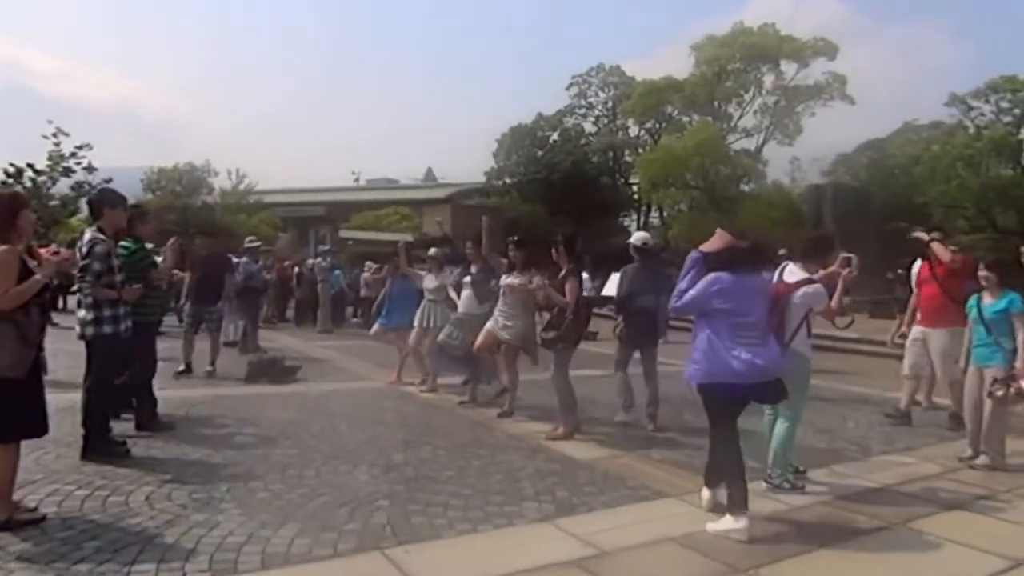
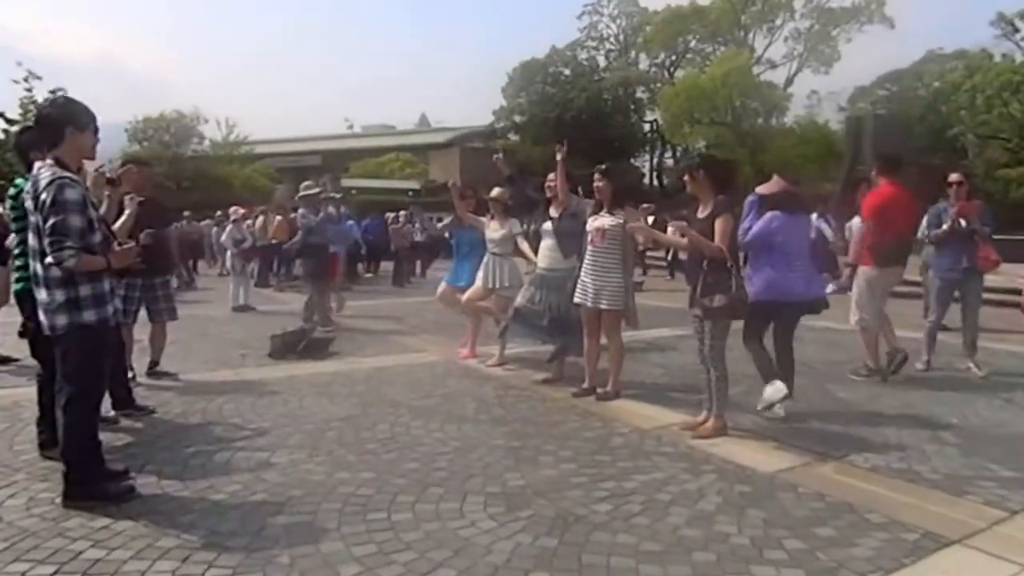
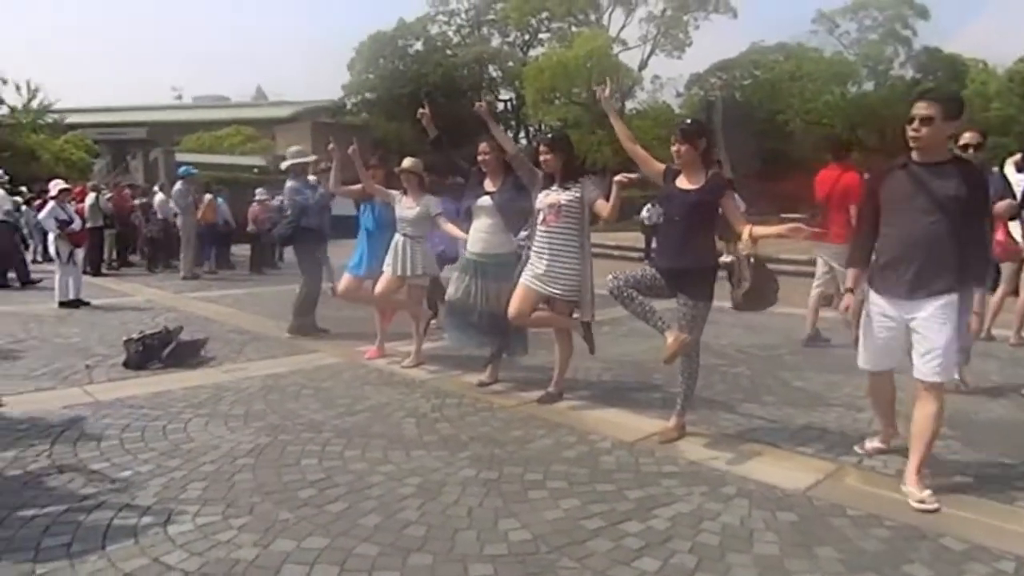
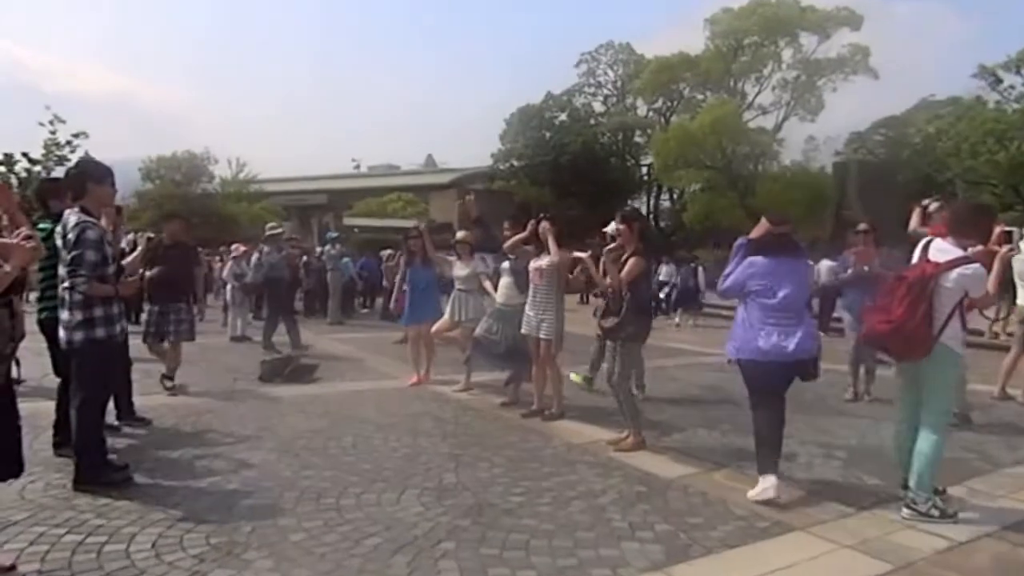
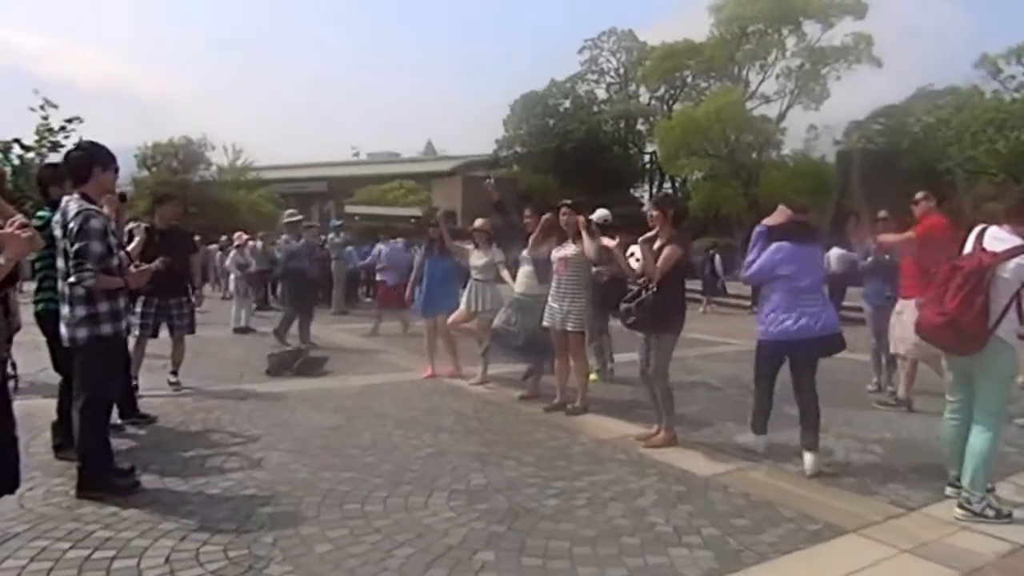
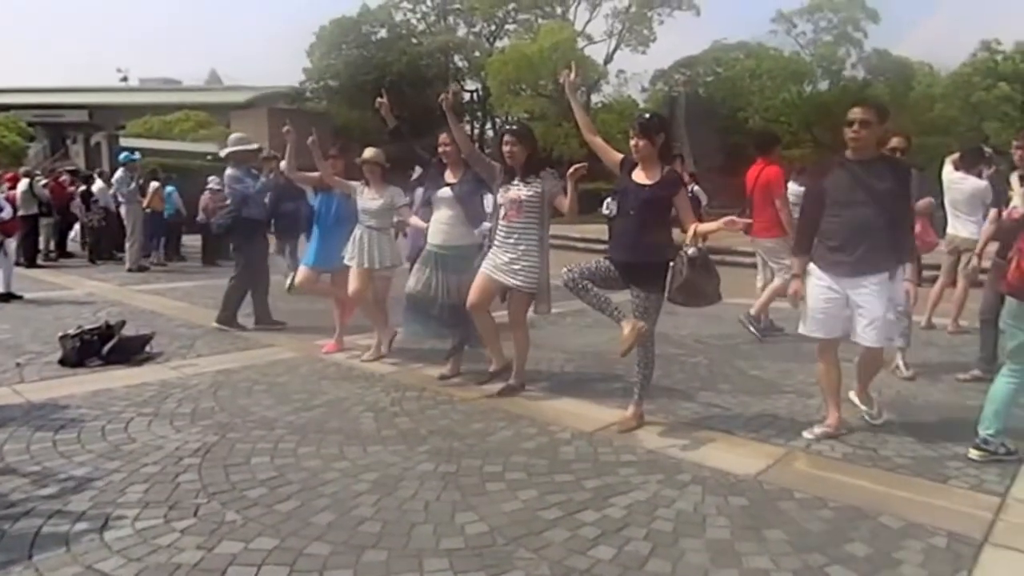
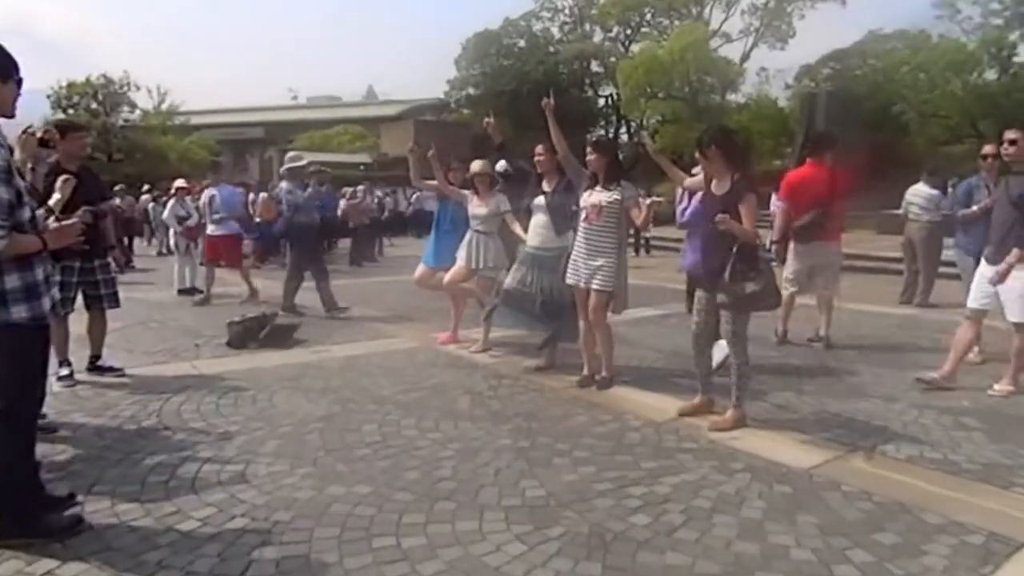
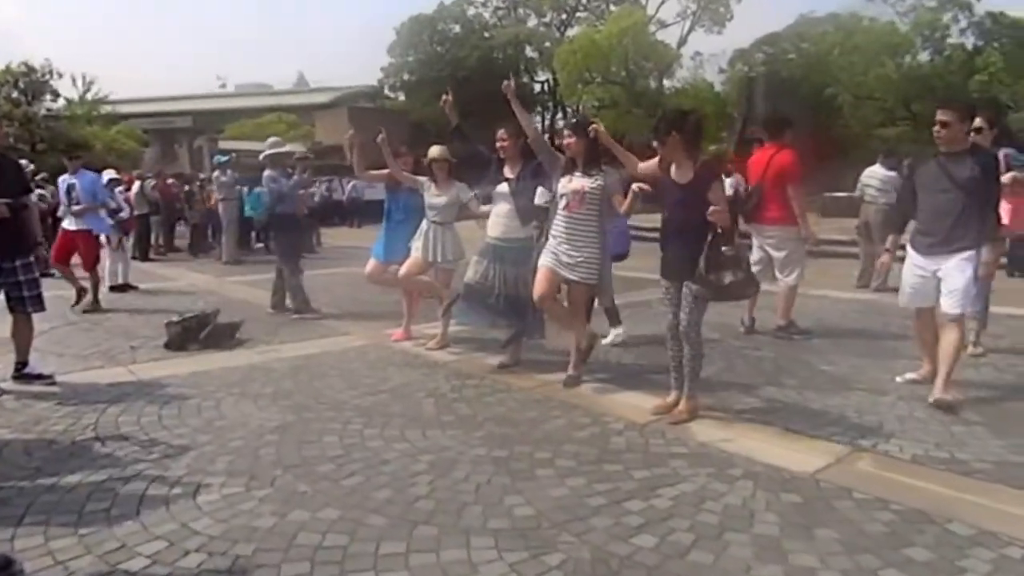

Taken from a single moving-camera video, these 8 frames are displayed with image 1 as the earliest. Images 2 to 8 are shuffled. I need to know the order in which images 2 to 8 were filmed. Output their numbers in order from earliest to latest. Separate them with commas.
4, 5, 2, 7, 8, 6, 3
